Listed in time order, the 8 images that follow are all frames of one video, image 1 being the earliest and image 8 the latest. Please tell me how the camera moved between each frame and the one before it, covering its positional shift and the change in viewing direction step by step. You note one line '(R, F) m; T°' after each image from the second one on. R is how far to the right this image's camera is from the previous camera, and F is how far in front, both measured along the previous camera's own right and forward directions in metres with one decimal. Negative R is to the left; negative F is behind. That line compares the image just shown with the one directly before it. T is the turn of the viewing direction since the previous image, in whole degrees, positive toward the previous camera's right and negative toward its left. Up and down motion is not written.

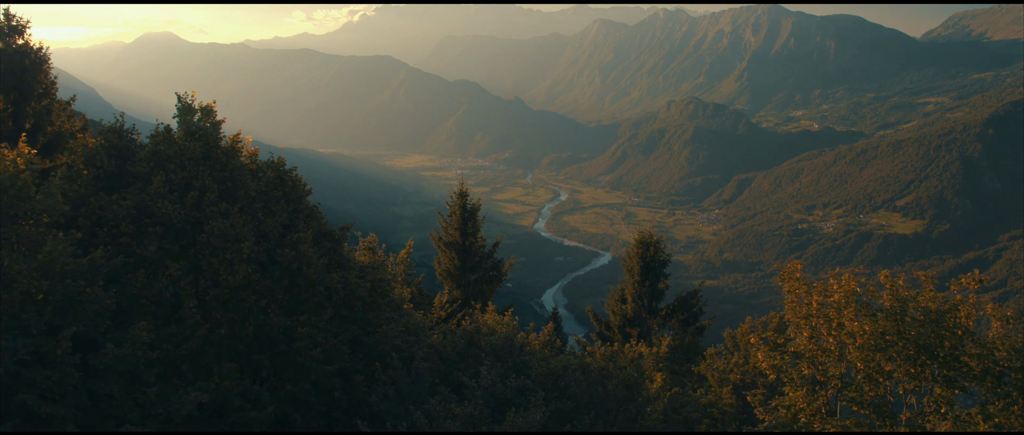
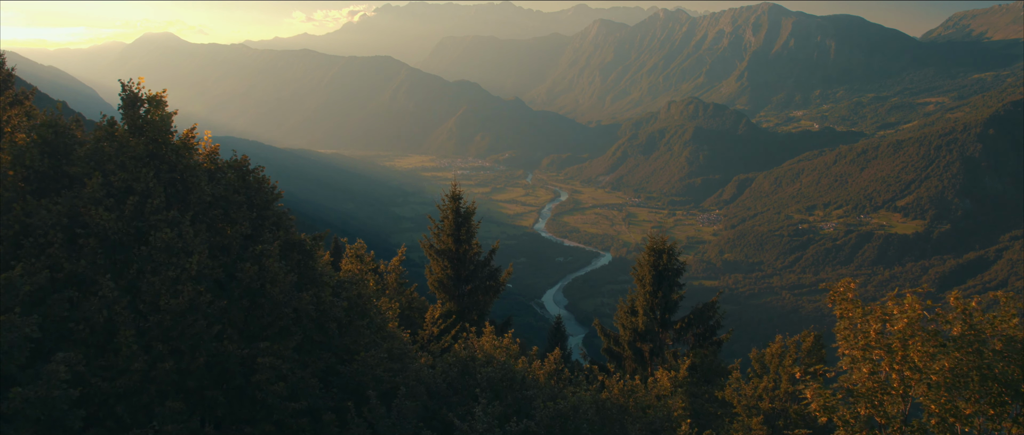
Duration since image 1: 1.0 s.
(0.0, +0.9) m; 0°
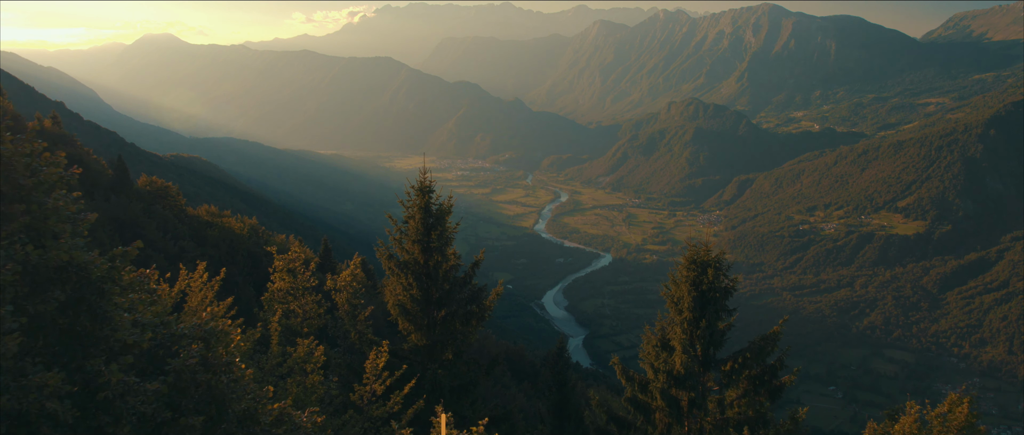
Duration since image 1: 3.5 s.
(-0.4, +1.2) m; 0°
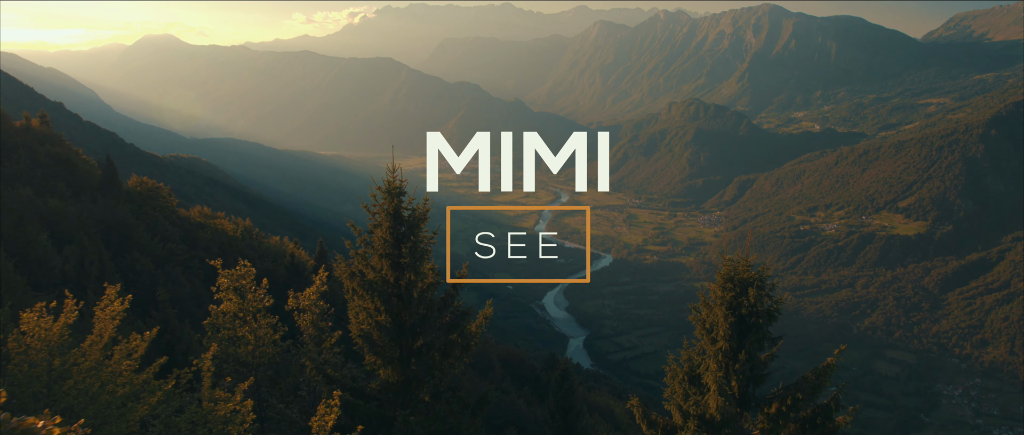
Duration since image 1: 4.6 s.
(-0.5, +0.6) m; 0°
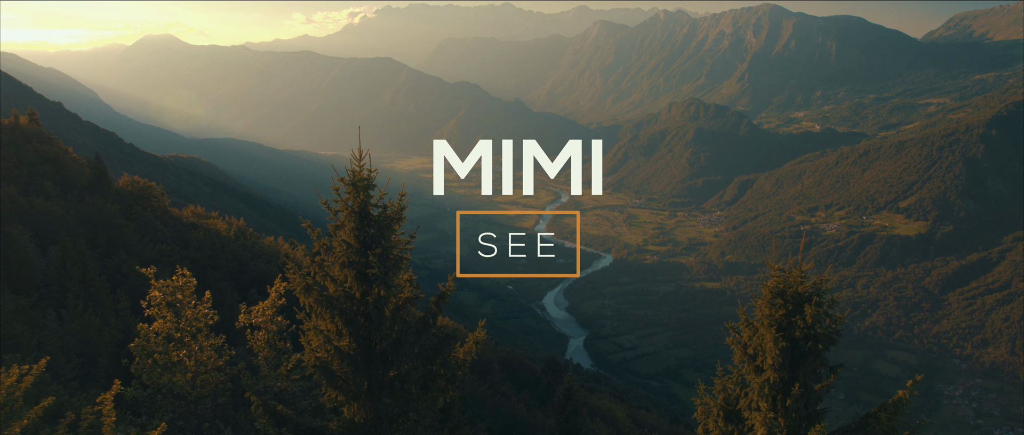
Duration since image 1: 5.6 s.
(-0.1, +0.6) m; 0°
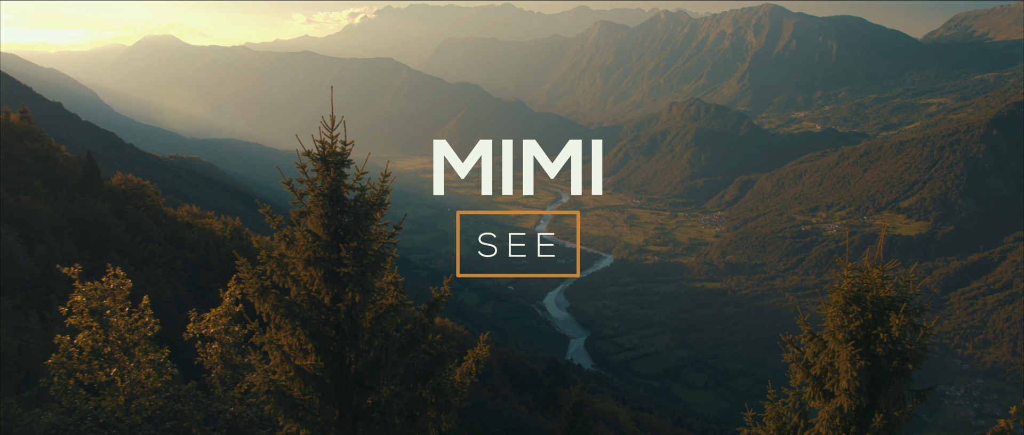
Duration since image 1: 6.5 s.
(-0.2, +0.6) m; 0°
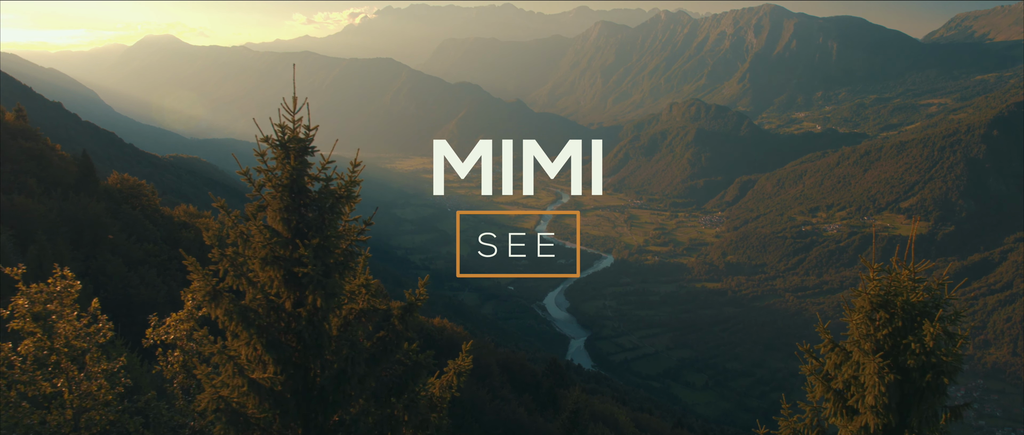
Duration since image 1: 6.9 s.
(+0.1, +0.1) m; 0°
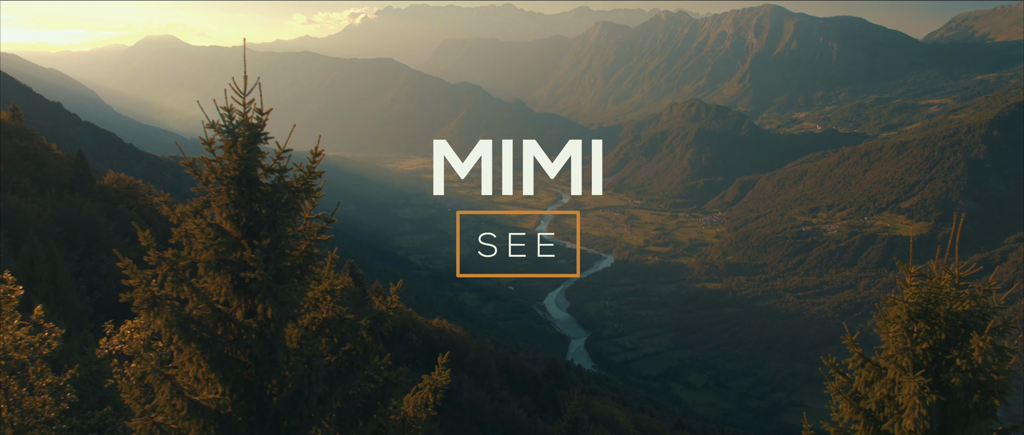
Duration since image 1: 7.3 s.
(+0.1, +0.1) m; 0°
